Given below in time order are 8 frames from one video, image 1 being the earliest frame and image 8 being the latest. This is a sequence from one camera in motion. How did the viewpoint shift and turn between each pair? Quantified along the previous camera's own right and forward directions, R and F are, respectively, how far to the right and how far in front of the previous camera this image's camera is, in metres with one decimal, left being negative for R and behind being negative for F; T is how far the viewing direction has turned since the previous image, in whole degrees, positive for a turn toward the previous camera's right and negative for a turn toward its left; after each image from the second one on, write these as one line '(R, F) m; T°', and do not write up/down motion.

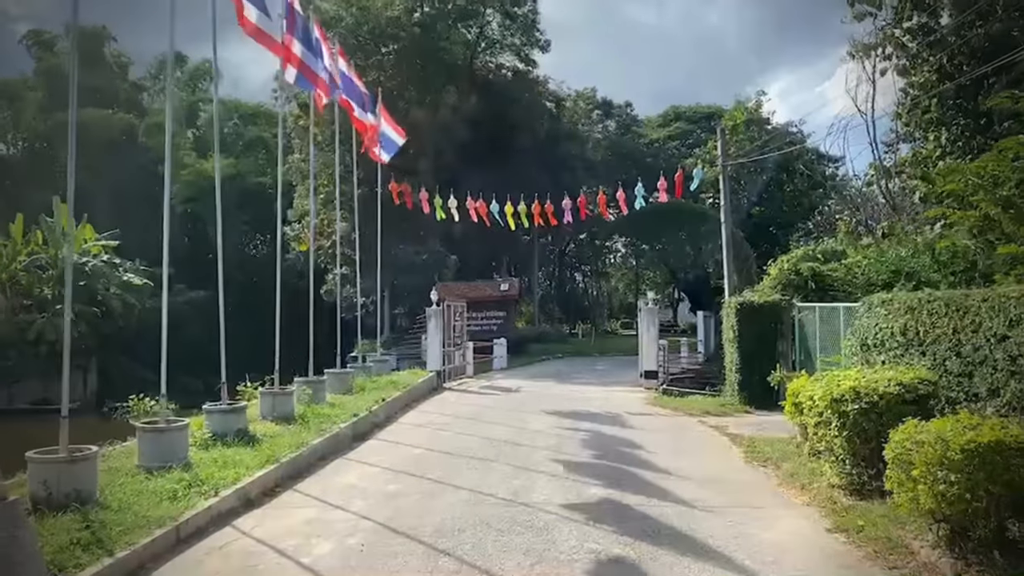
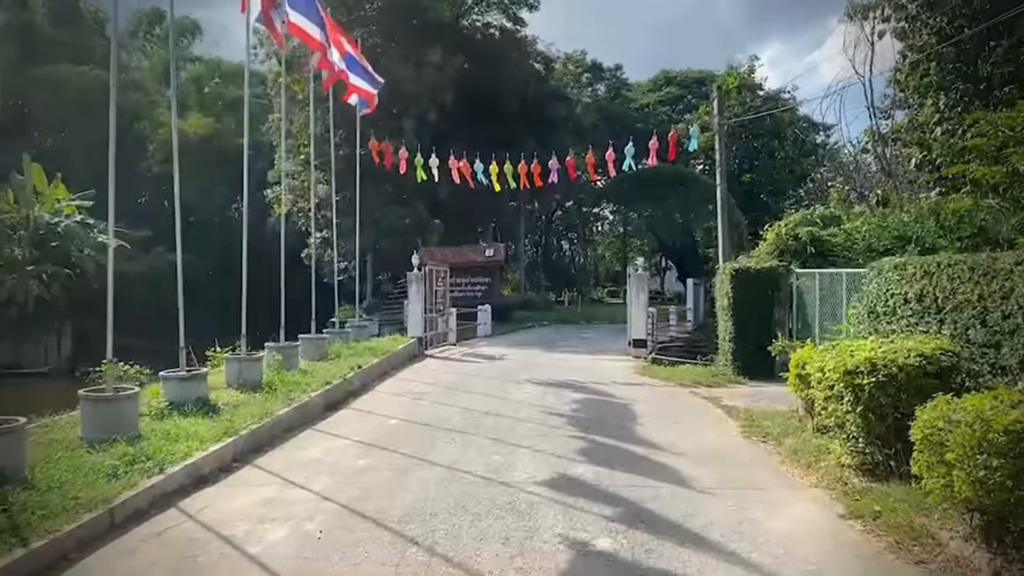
(0.0, +0.8) m; +1°
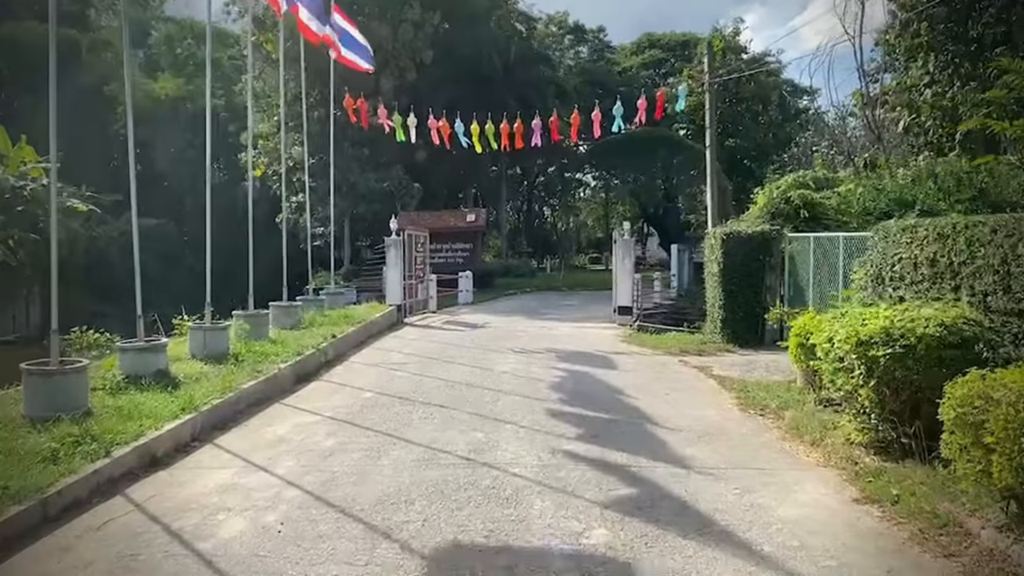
(0.0, +0.7) m; +1°
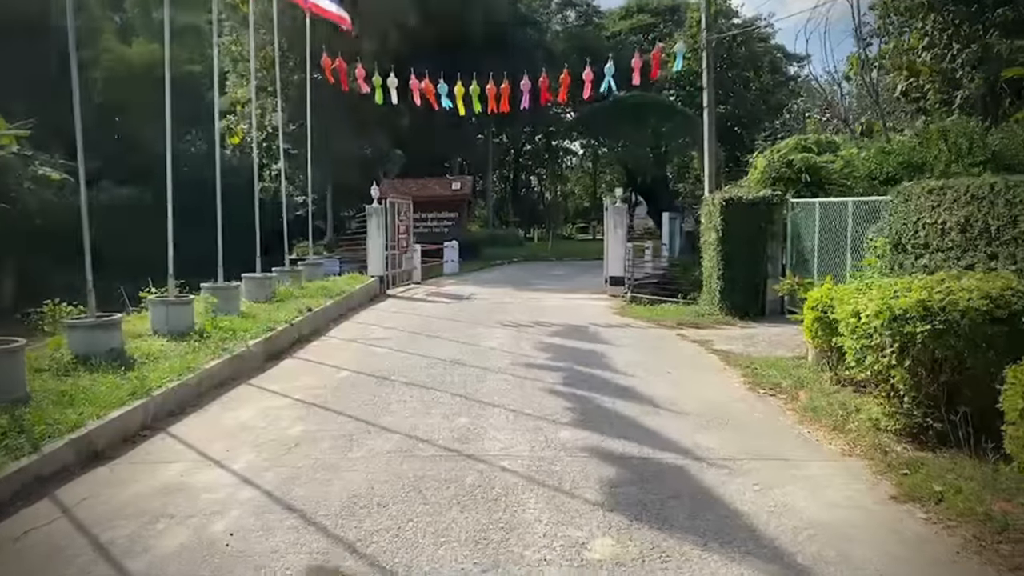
(0.0, +0.8) m; +1°
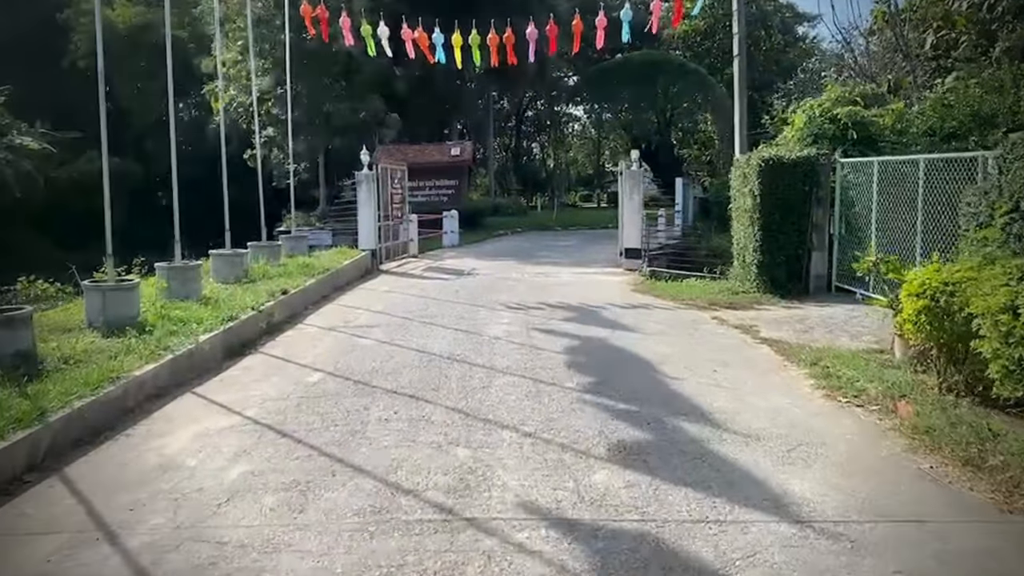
(-0.1, +1.8) m; 0°
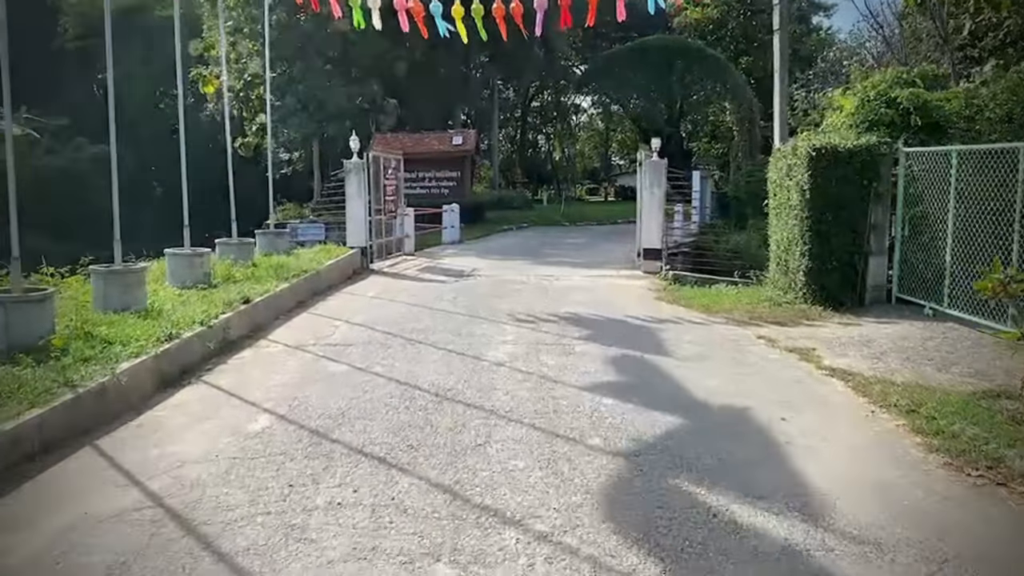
(0.0, +1.8) m; 0°
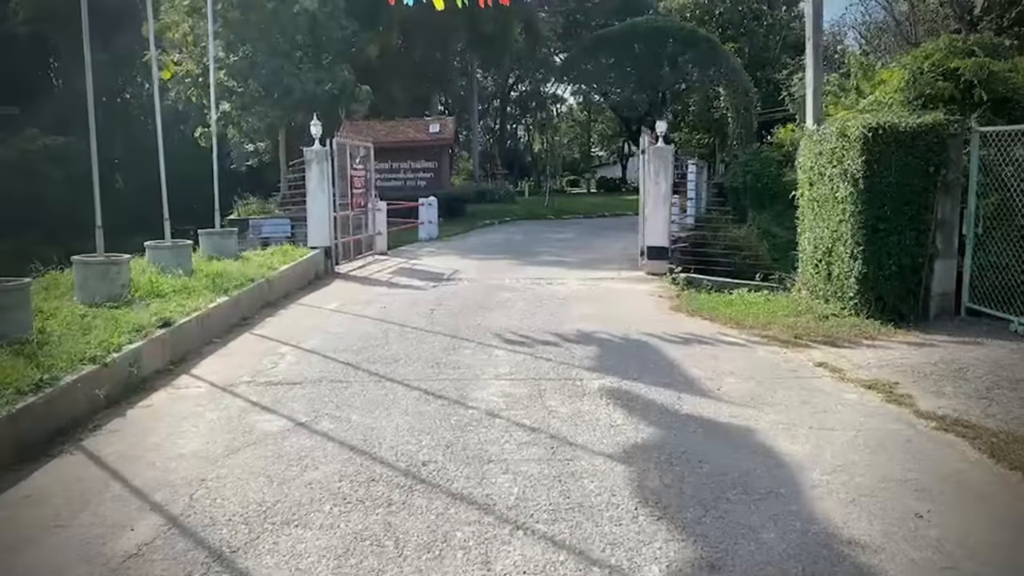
(-0.1, +2.0) m; +1°
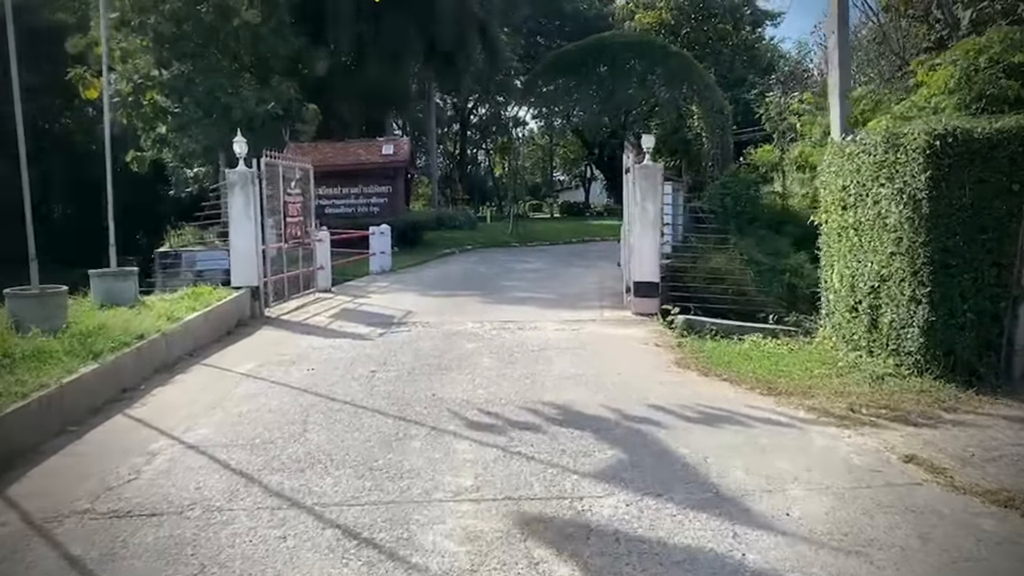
(0.0, +2.1) m; +2°
